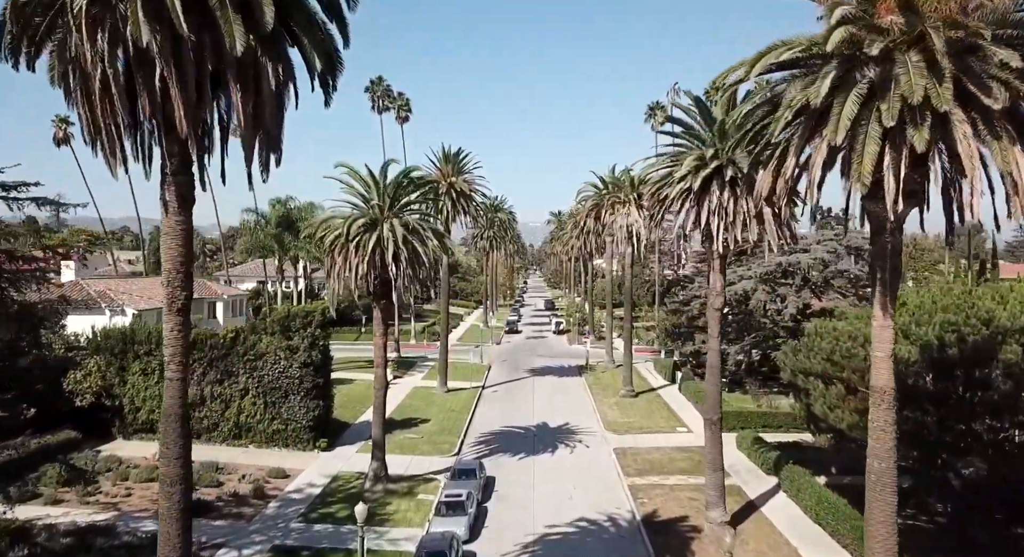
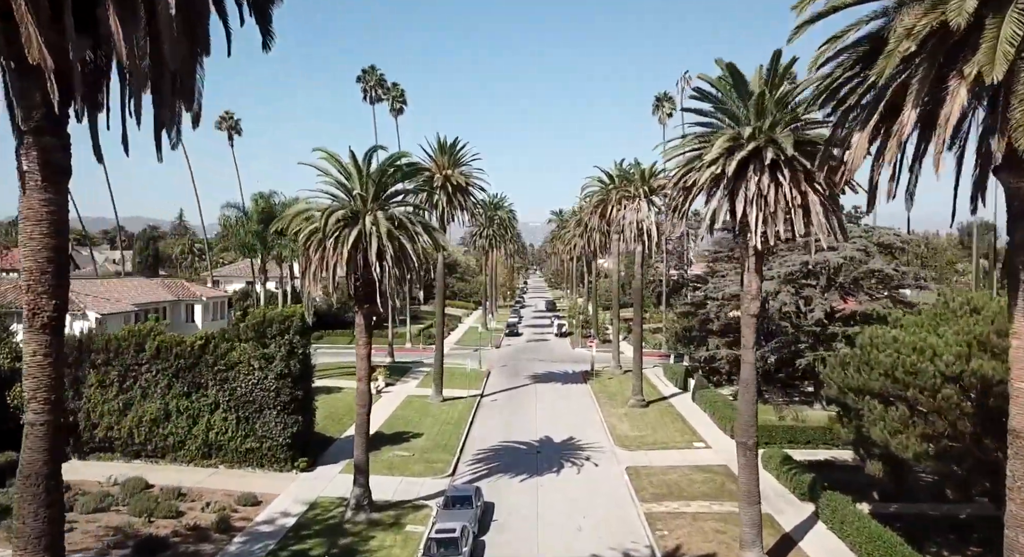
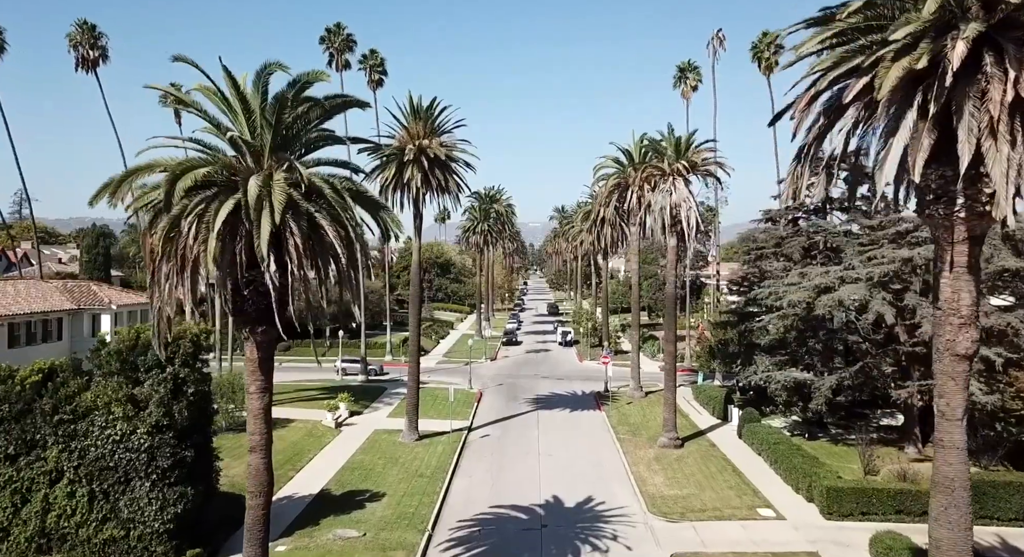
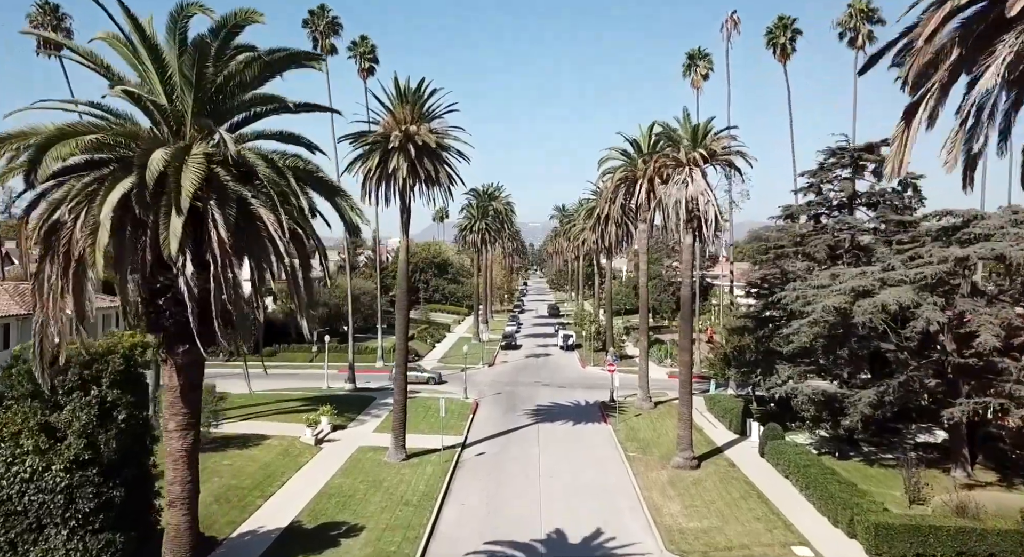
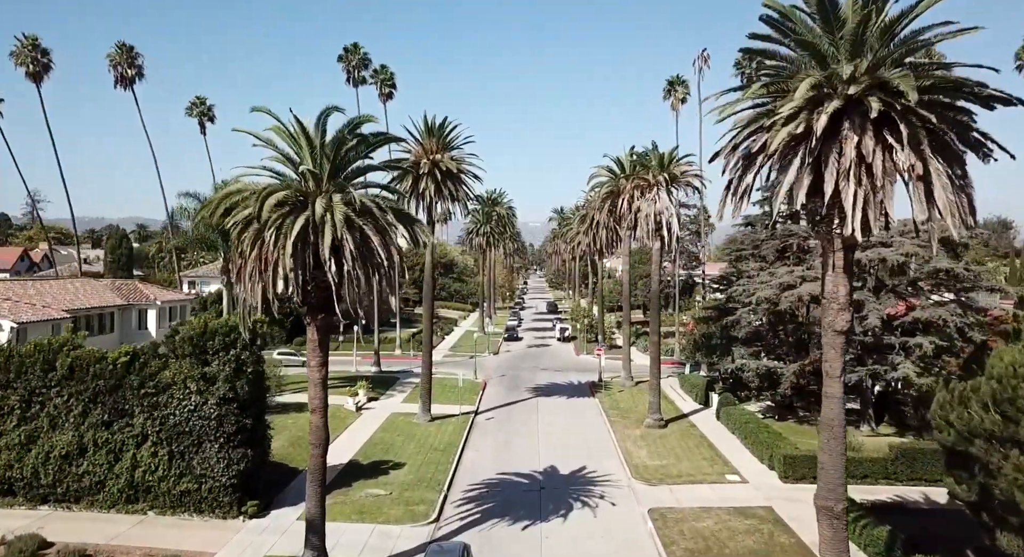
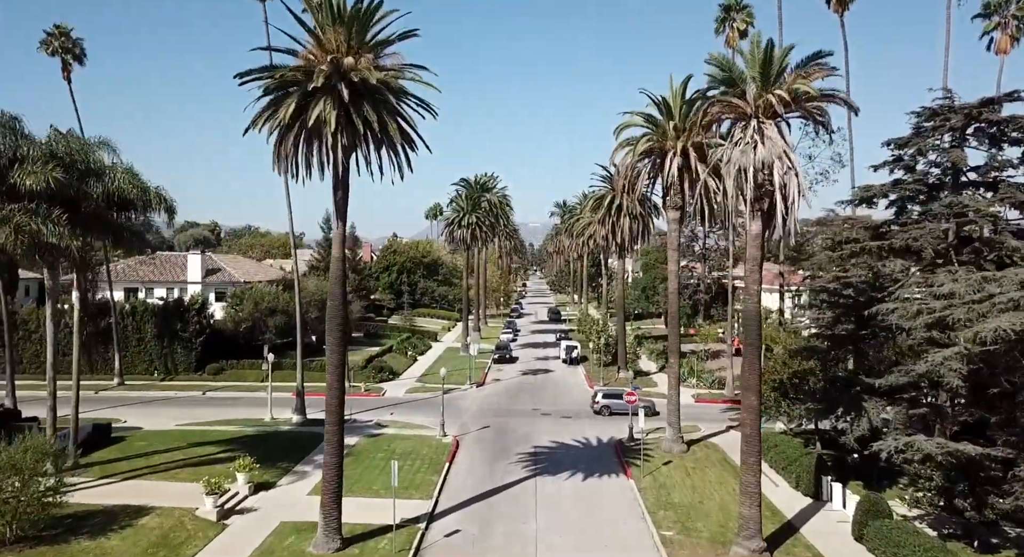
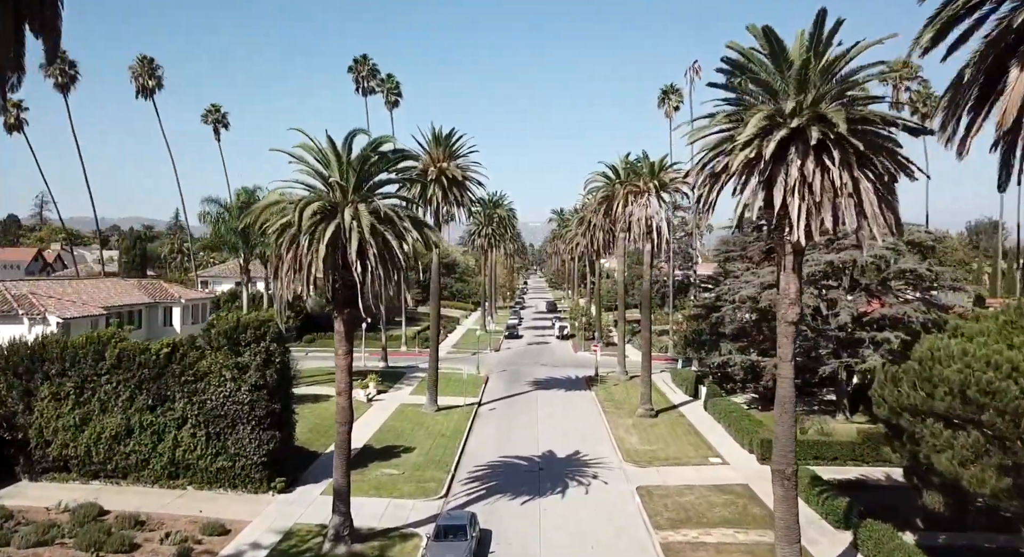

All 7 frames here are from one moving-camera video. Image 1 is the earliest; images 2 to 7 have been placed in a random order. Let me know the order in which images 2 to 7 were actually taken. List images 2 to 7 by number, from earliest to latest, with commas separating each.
2, 7, 5, 3, 4, 6
